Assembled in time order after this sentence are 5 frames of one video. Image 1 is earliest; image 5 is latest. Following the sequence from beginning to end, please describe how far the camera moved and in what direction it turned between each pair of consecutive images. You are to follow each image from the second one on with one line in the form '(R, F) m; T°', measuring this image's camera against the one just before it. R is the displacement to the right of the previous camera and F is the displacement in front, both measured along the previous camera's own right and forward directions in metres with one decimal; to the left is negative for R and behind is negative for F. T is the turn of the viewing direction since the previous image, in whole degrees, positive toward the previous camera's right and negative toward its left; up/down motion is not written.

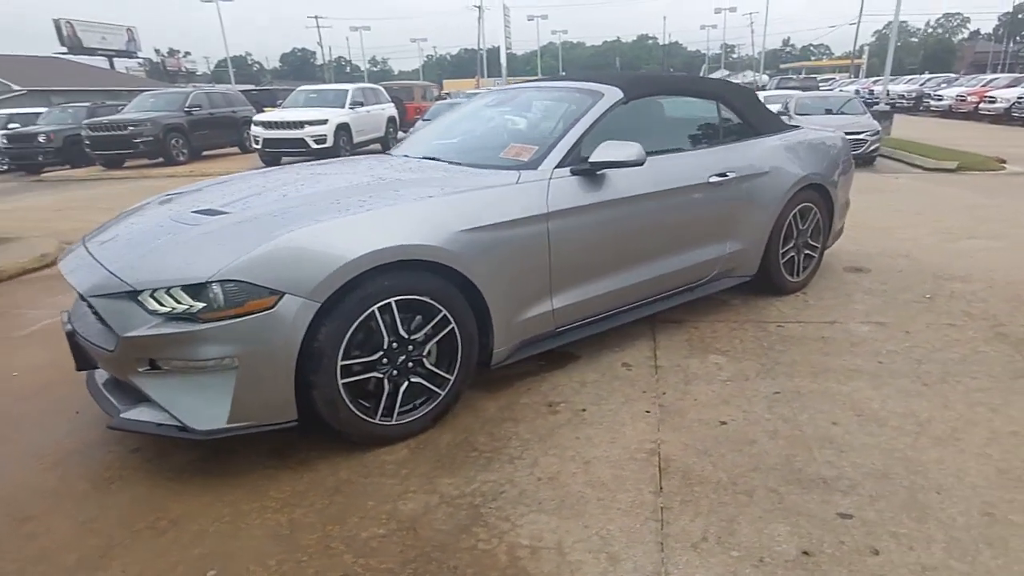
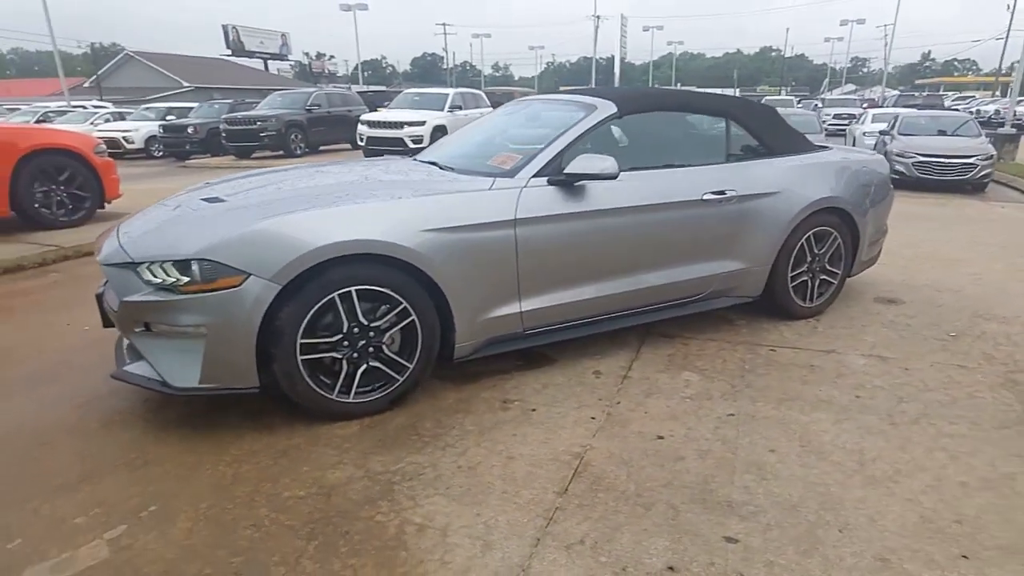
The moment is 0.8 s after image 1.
(+0.8, -0.1) m; -10°
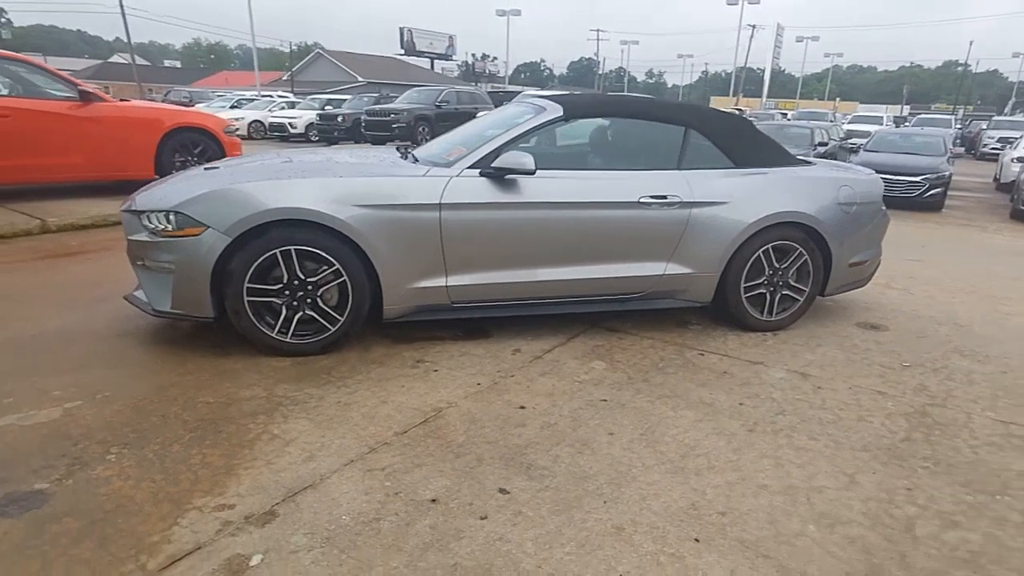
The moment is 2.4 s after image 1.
(+1.3, -0.2) m; -13°
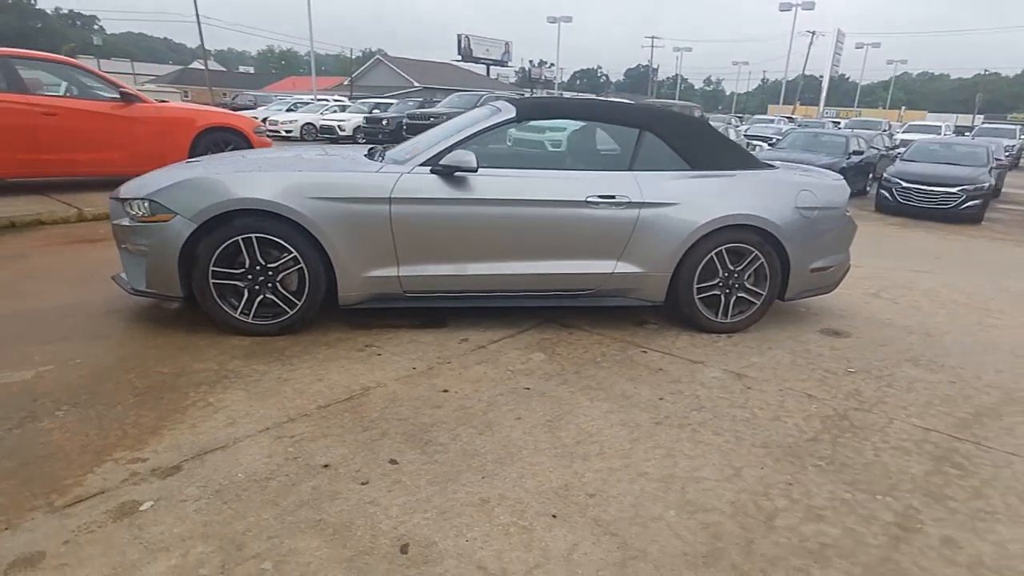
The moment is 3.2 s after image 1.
(+0.7, -0.1) m; -5°
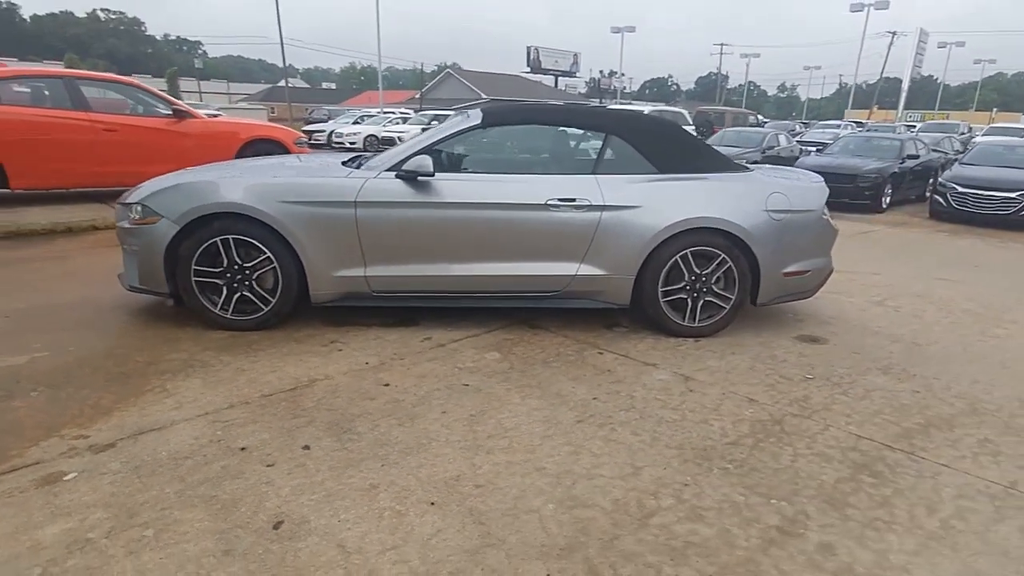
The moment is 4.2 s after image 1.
(+0.7, 0.0) m; -7°
